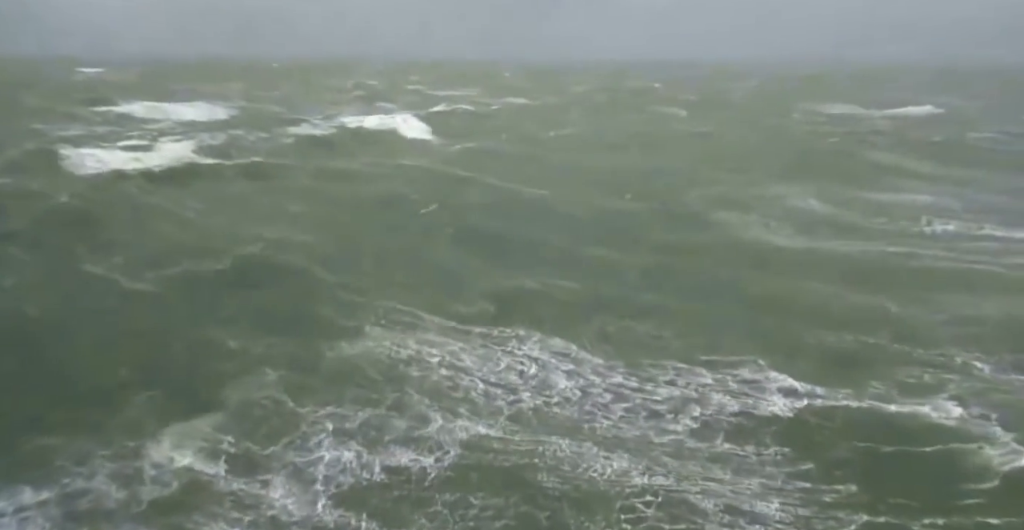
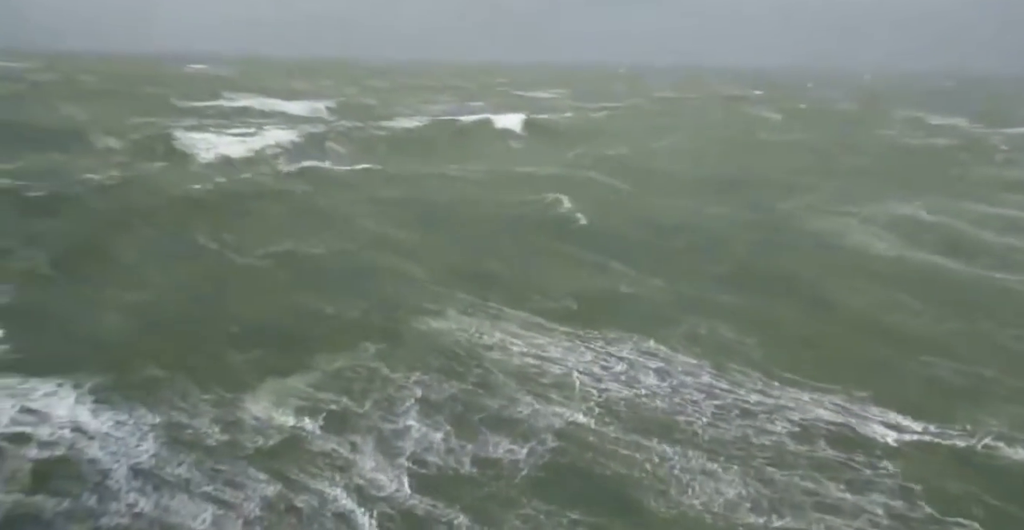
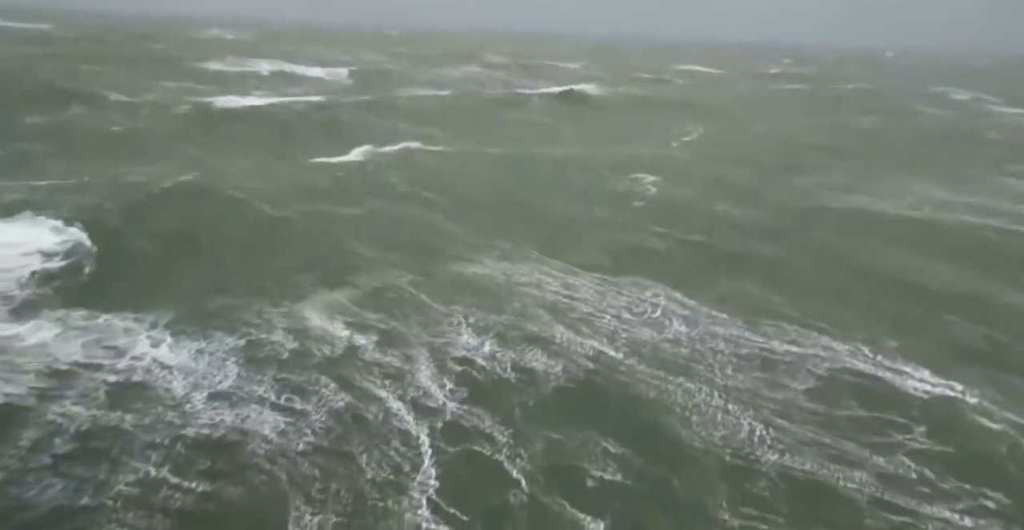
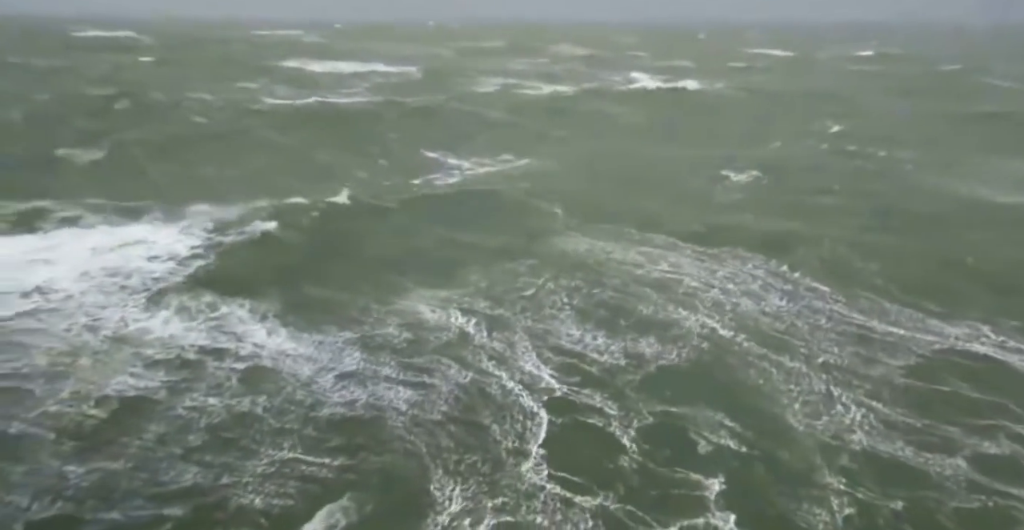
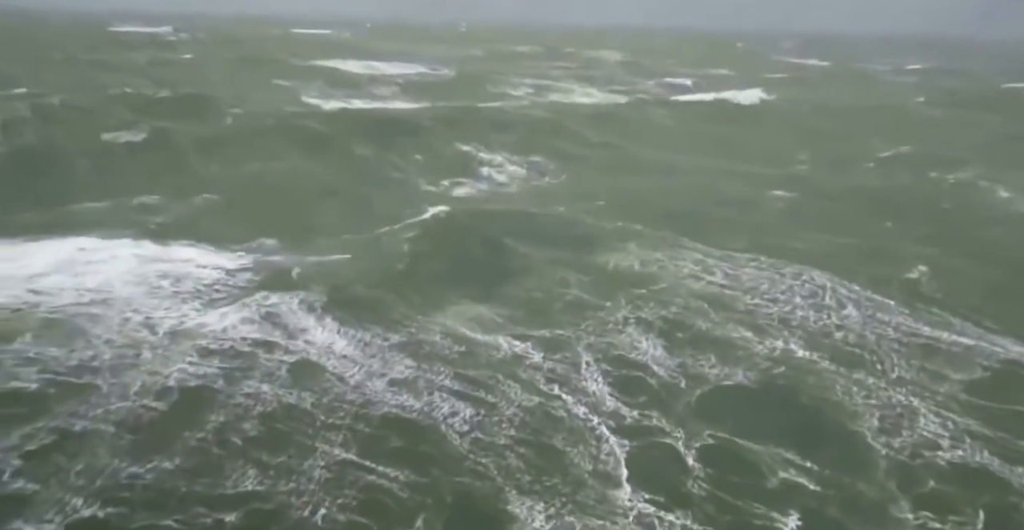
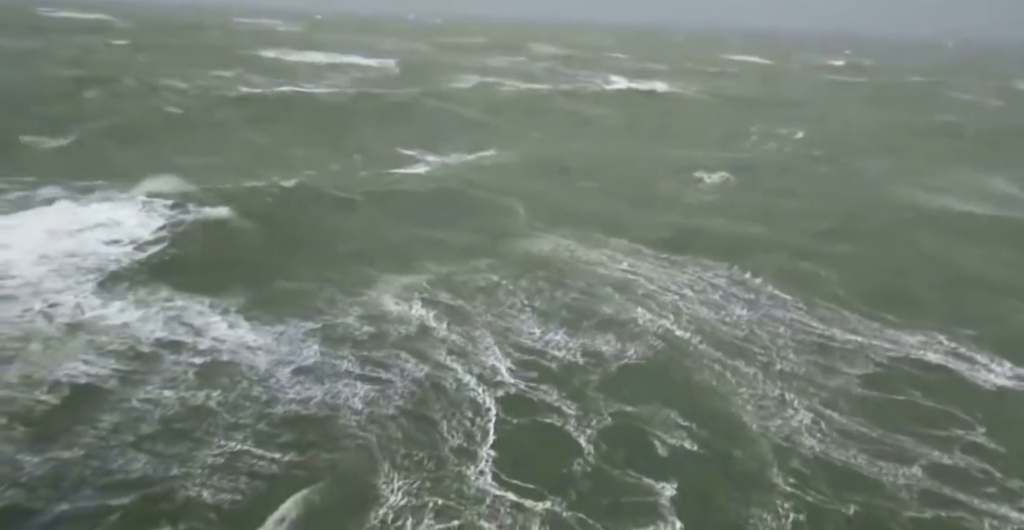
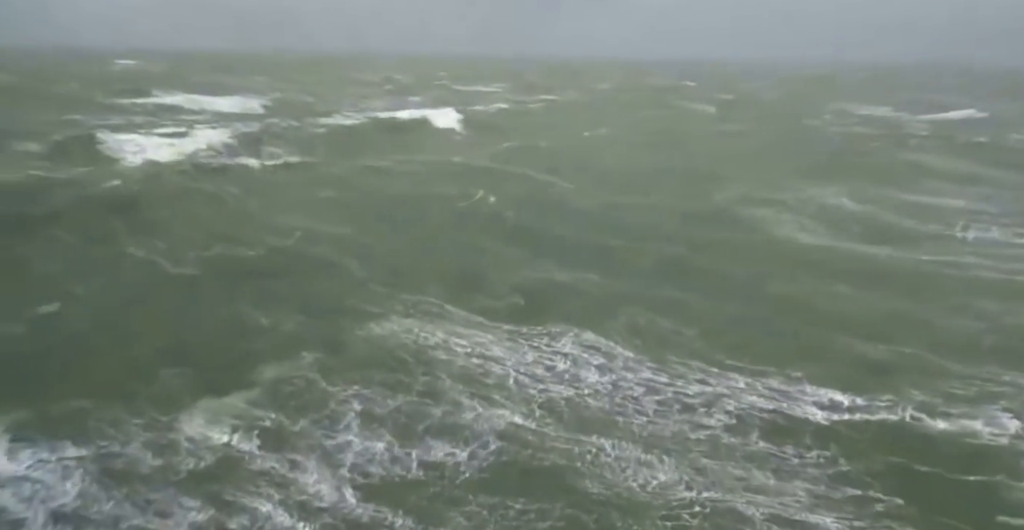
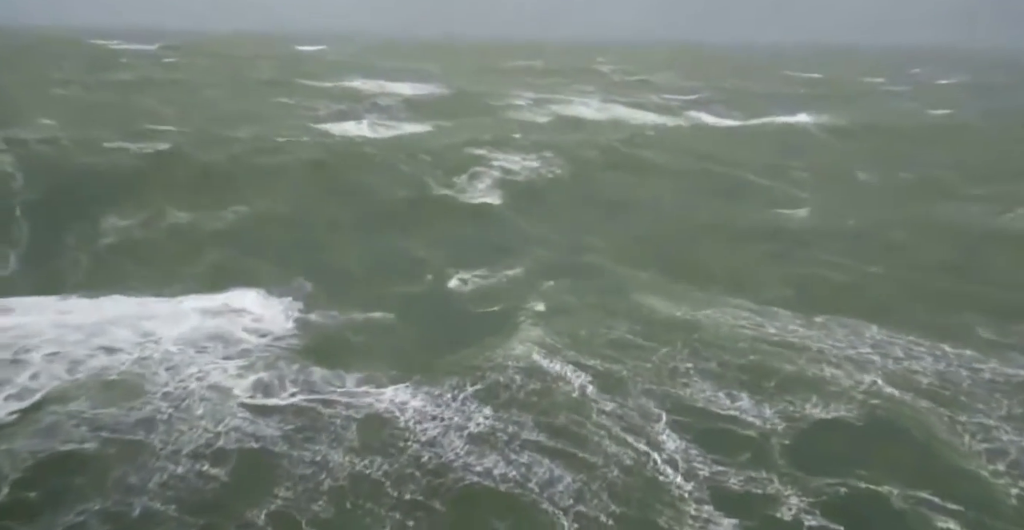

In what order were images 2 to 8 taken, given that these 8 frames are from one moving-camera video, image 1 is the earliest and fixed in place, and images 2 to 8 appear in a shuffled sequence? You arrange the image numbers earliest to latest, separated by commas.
7, 2, 3, 6, 4, 5, 8
